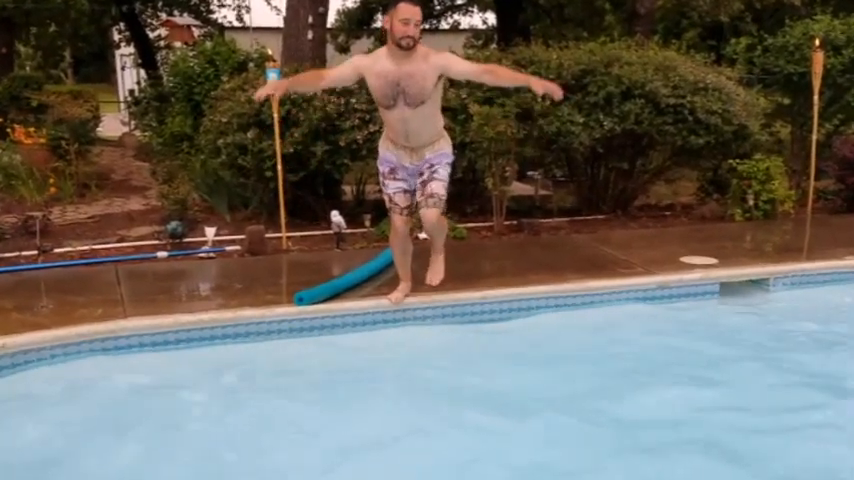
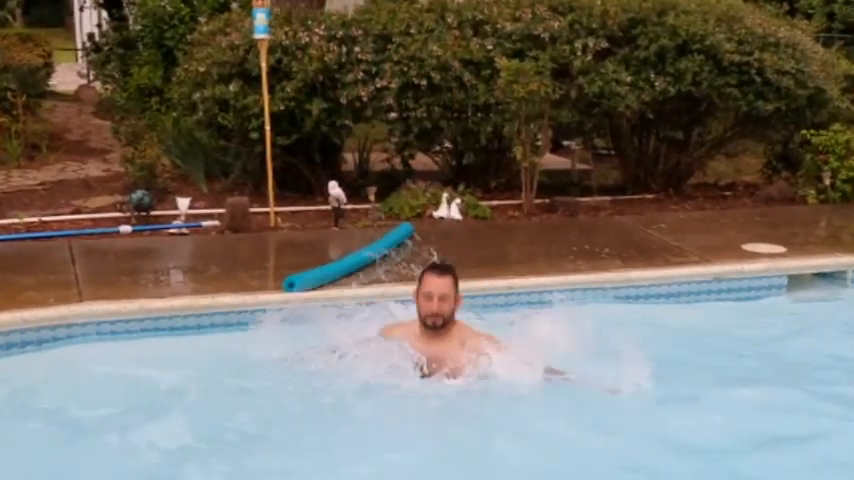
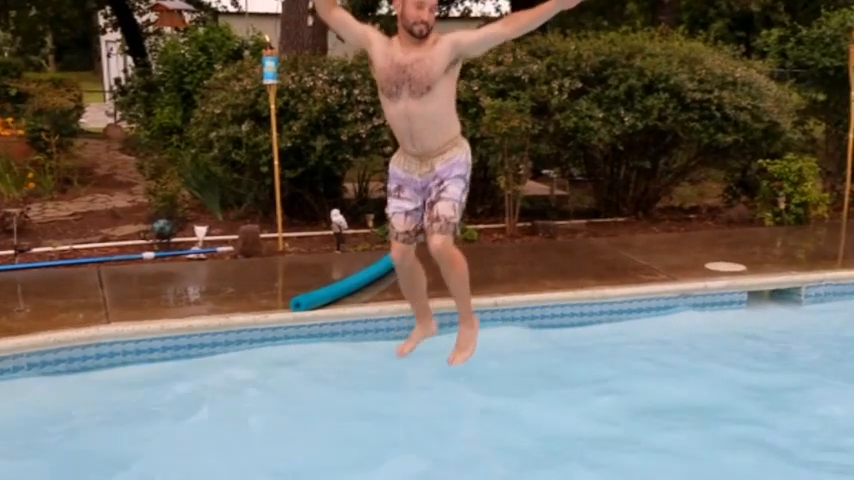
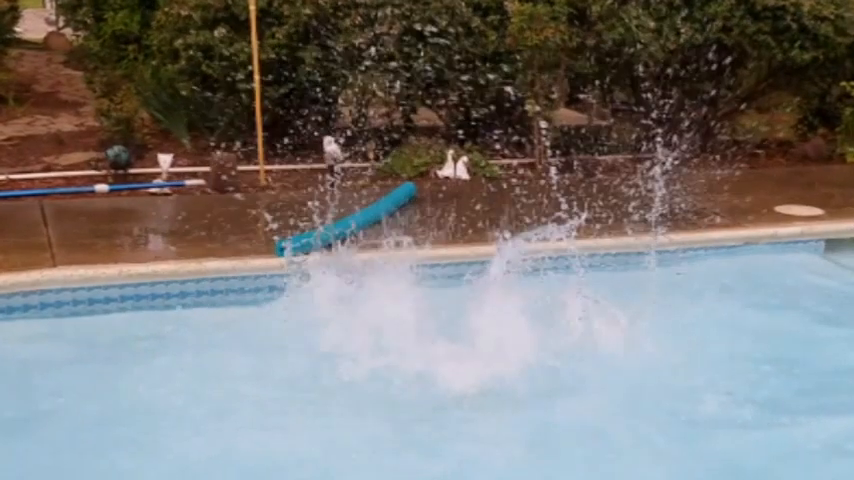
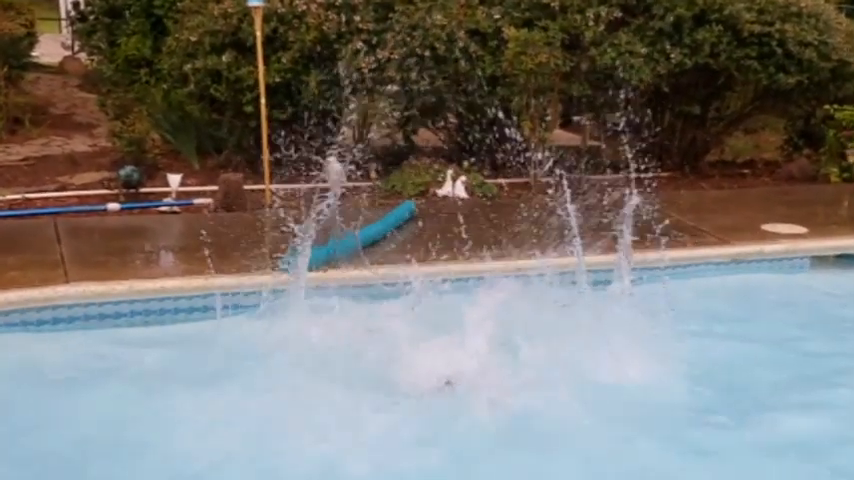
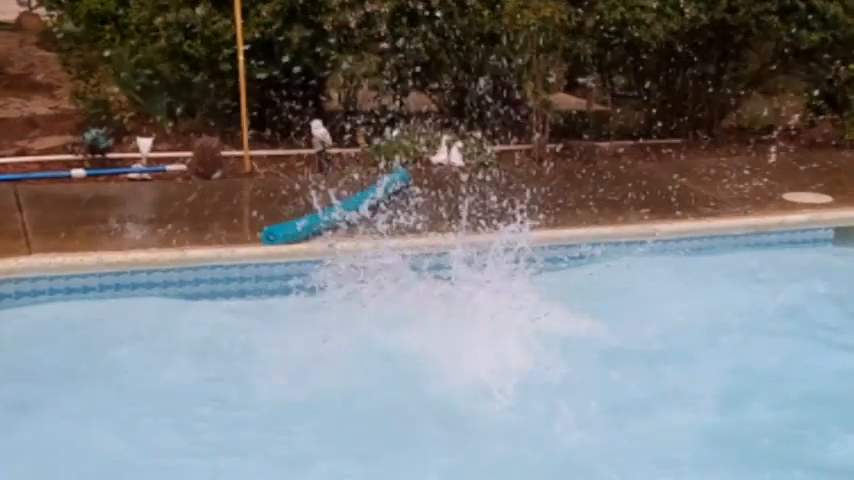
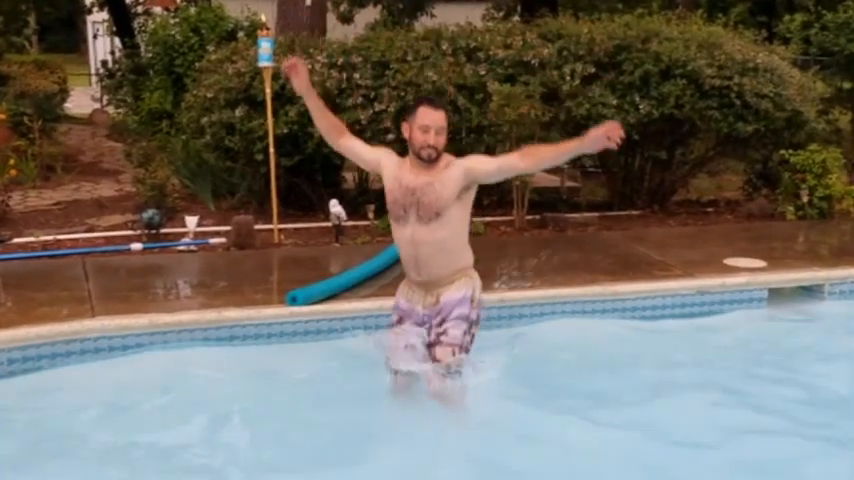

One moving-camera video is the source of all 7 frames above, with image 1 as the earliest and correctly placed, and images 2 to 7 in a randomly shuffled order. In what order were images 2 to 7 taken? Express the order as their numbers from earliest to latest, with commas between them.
3, 7, 2, 5, 4, 6
